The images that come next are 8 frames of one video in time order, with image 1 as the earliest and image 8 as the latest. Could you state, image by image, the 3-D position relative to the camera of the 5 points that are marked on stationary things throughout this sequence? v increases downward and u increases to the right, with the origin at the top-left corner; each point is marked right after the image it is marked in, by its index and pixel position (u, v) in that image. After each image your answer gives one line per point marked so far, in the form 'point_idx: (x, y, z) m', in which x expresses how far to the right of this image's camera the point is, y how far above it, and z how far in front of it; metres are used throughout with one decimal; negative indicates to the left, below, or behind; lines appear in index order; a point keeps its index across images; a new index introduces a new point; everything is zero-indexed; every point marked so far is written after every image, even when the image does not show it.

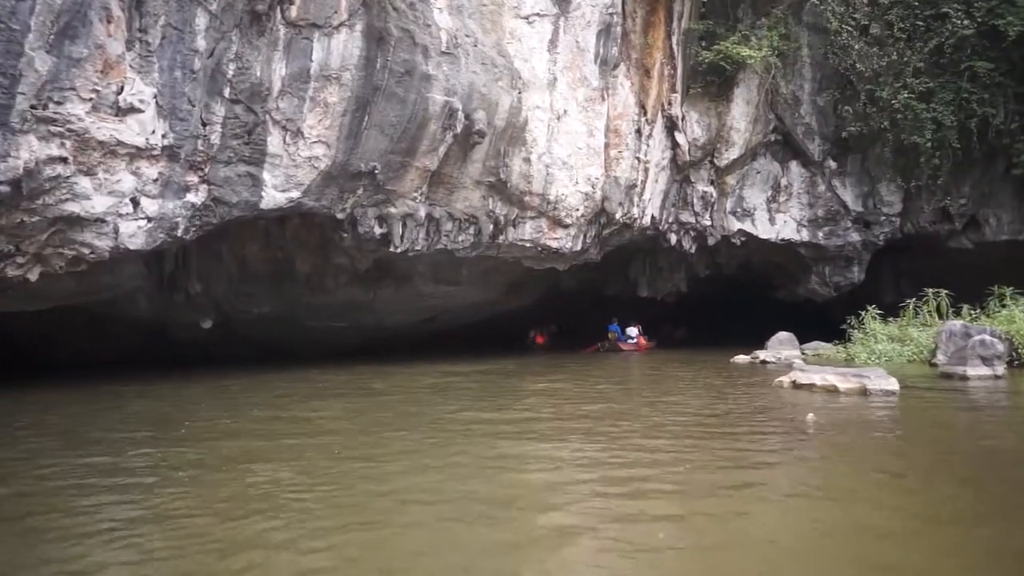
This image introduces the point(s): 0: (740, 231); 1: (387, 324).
0: (+4.8, +1.2, +14.9) m
1: (-2.6, -0.8, +14.8) m
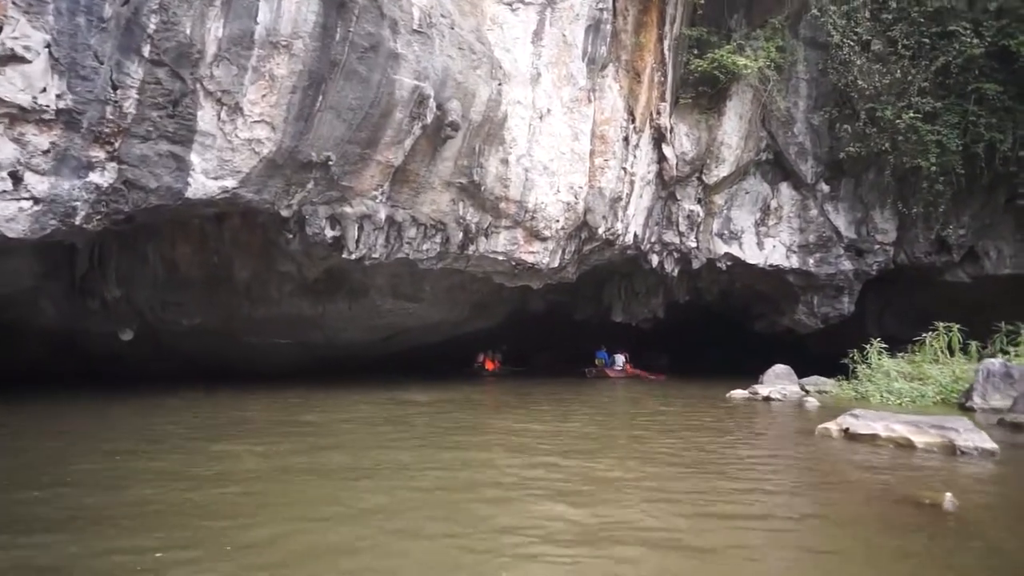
0: (+4.2, +0.6, +13.8) m
1: (-3.2, -1.0, +13.2) m
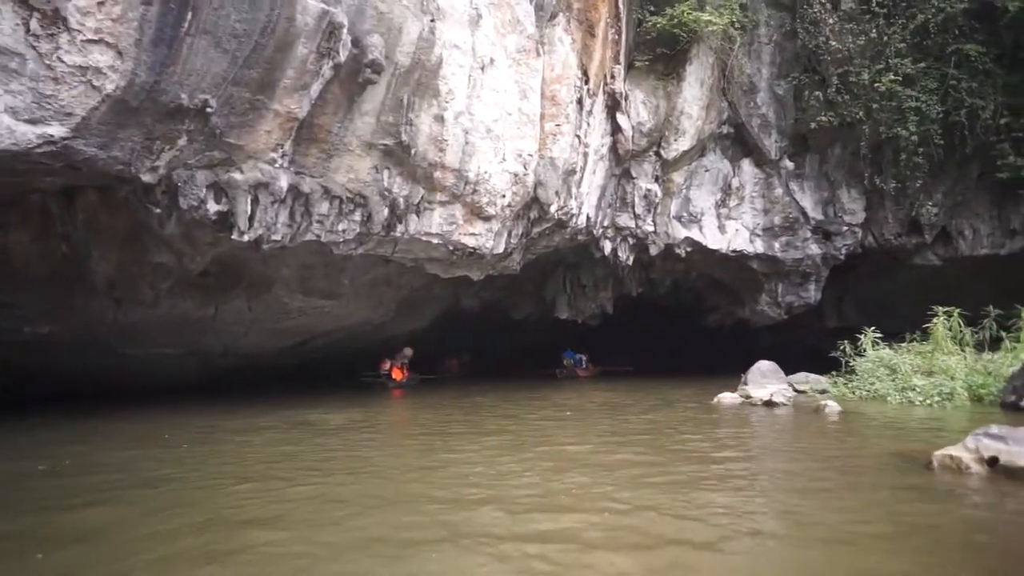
0: (+3.1, +0.8, +12.4) m
1: (-4.2, -1.0, +11.0) m
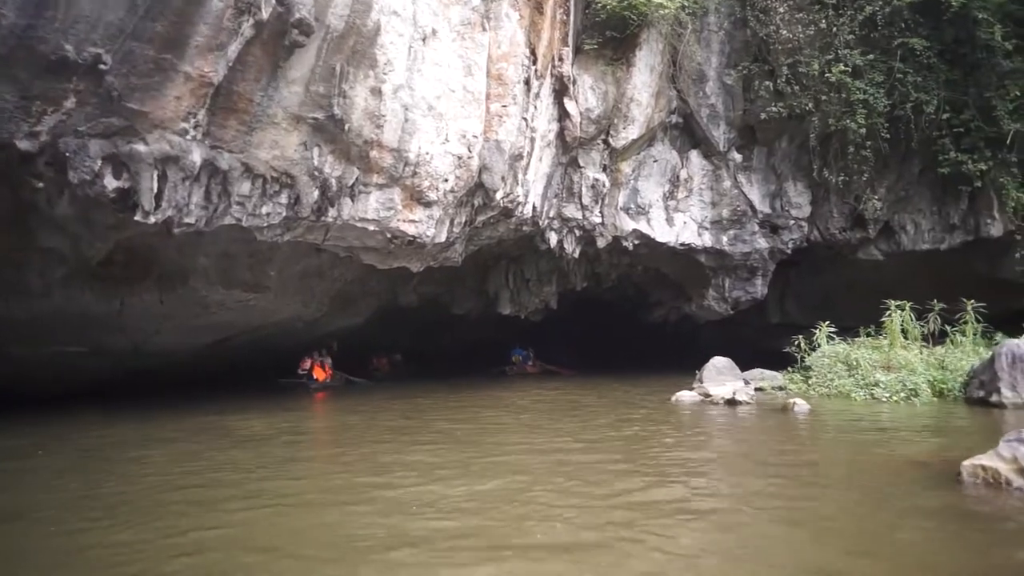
0: (+2.1, +0.9, +12.0) m
1: (-5.0, -0.9, +10.0) m
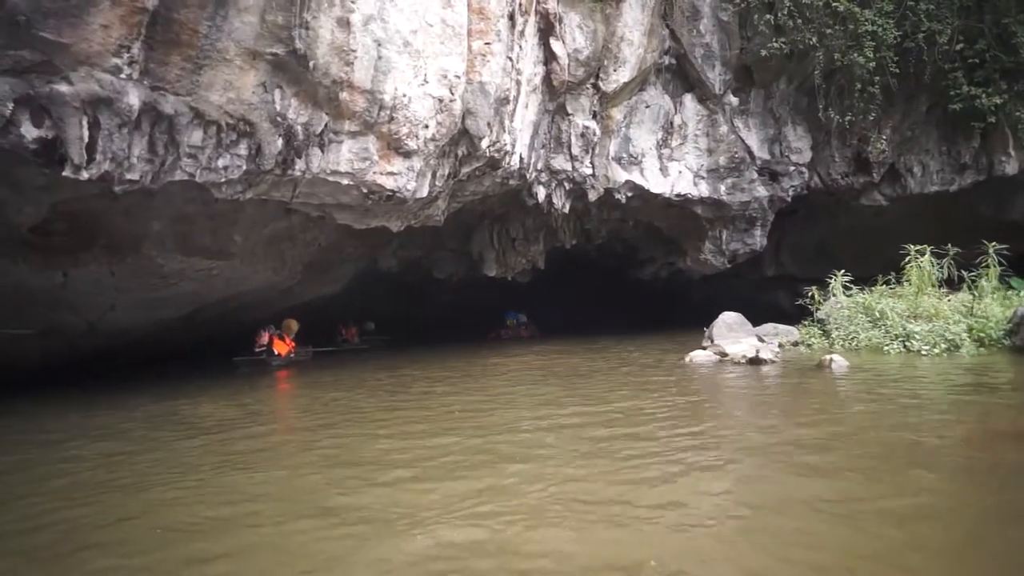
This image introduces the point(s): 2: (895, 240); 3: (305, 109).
0: (+1.8, +1.7, +11.2) m
1: (-5.2, -0.5, +9.1) m
2: (+7.2, +0.9, +13.4) m
3: (-1.8, +1.6, +6.3) m
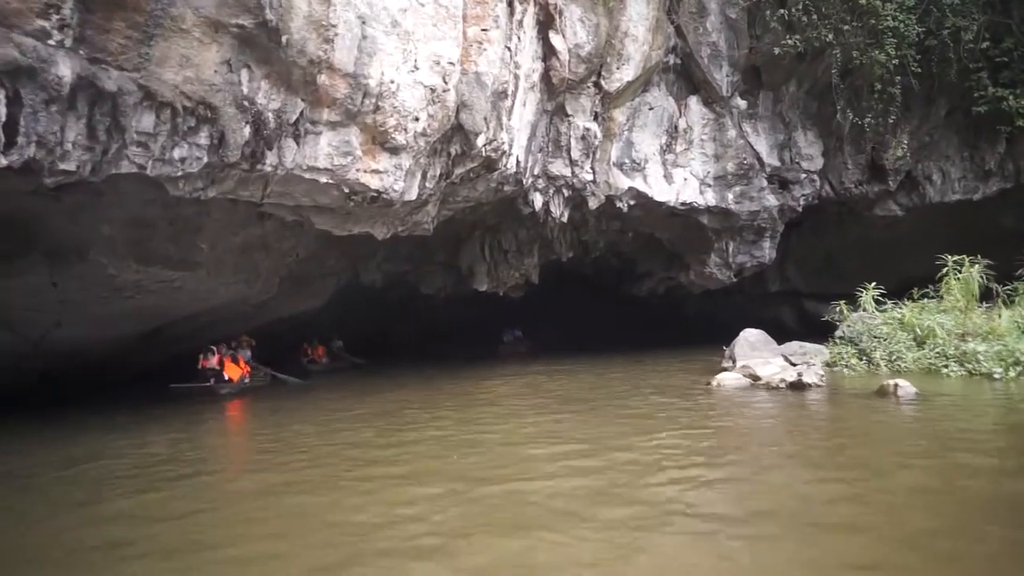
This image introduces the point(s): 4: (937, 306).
0: (+1.8, +1.4, +10.4) m
1: (-5.2, -0.7, +8.1) m
2: (+7.1, +0.6, +12.7) m
3: (-1.8, +1.5, +5.5) m
4: (+4.3, -0.1, +7.2) m
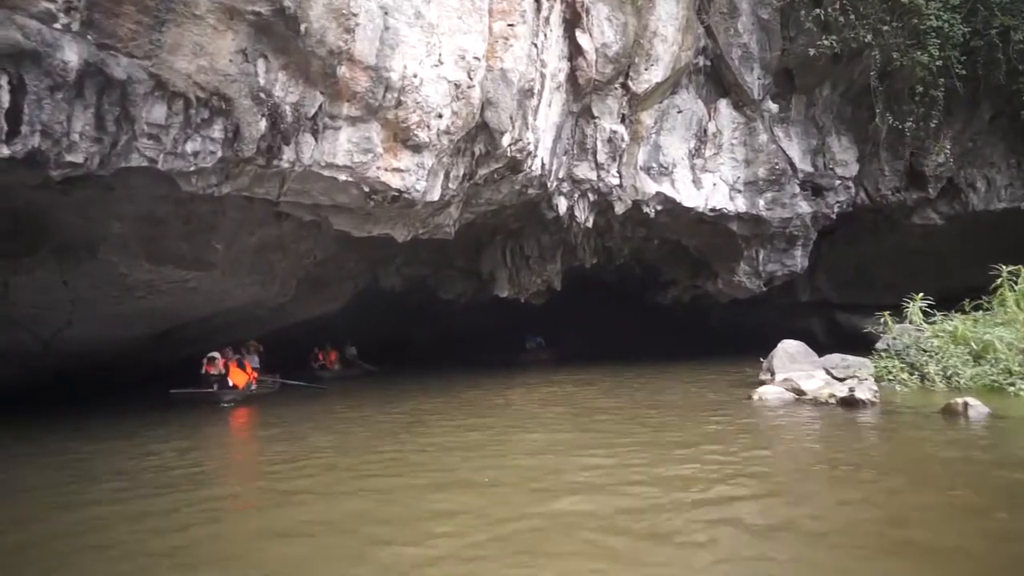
0: (+2.1, +1.3, +10.1) m
1: (-4.9, -0.7, +7.9) m
2: (+7.5, +0.4, +12.3) m
3: (-1.6, +1.5, +5.2) m
4: (+4.5, -0.3, +6.7) m
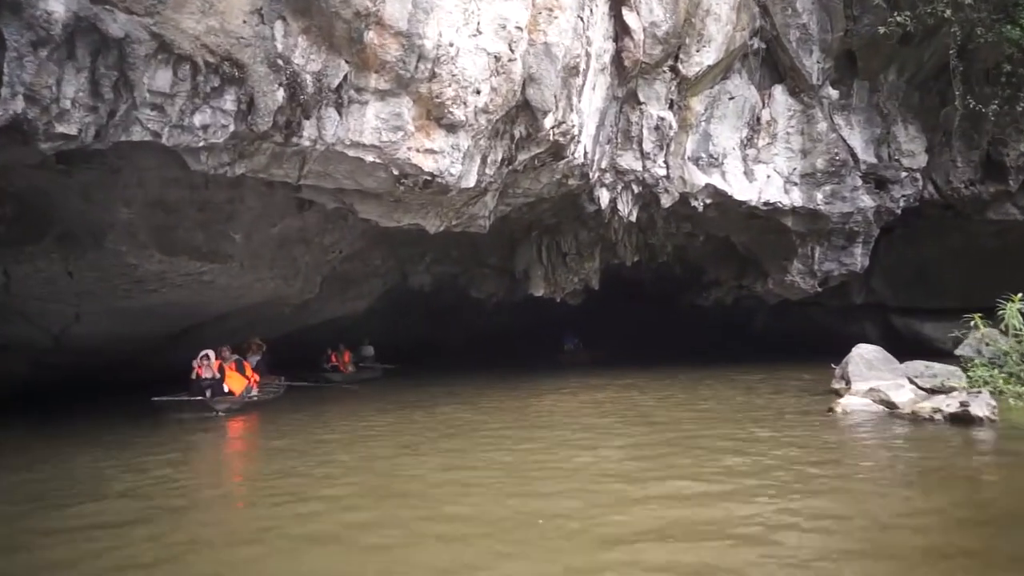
0: (+2.6, +1.3, +9.4) m
1: (-4.5, -0.6, +7.4) m
2: (+8.1, +0.4, +11.3) m
3: (-1.3, +1.5, +4.6) m
4: (+4.9, -0.3, +5.9) m
